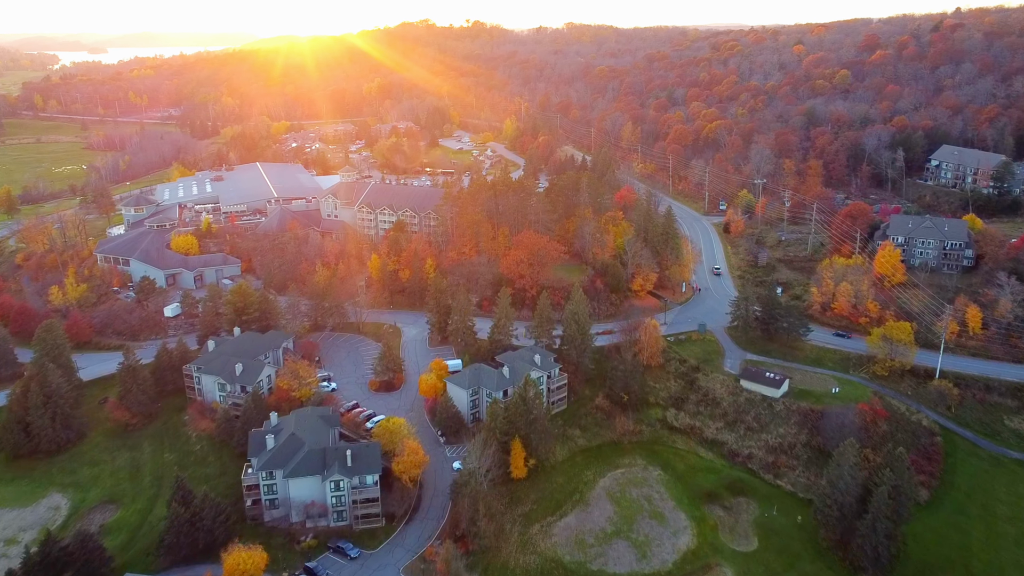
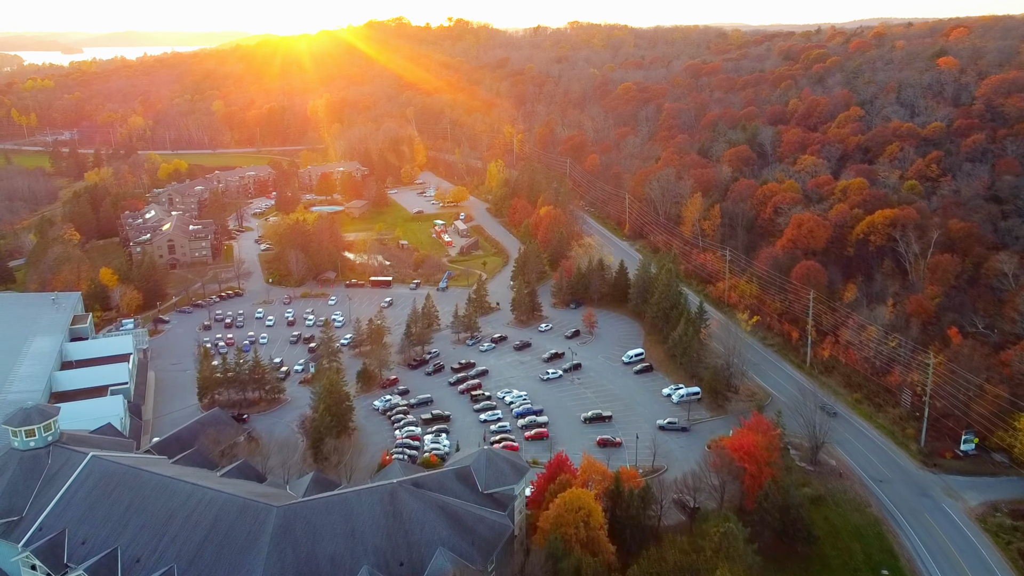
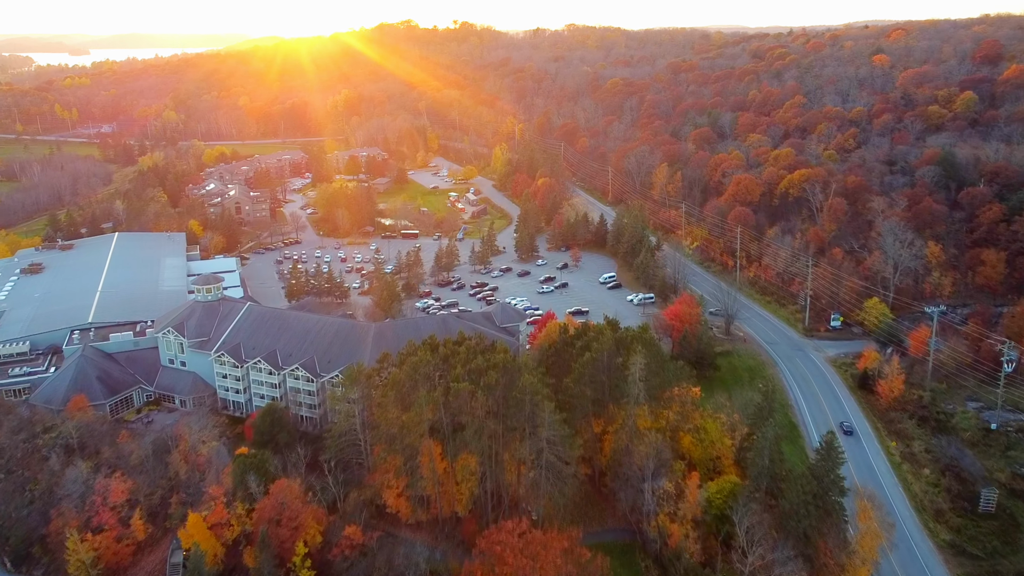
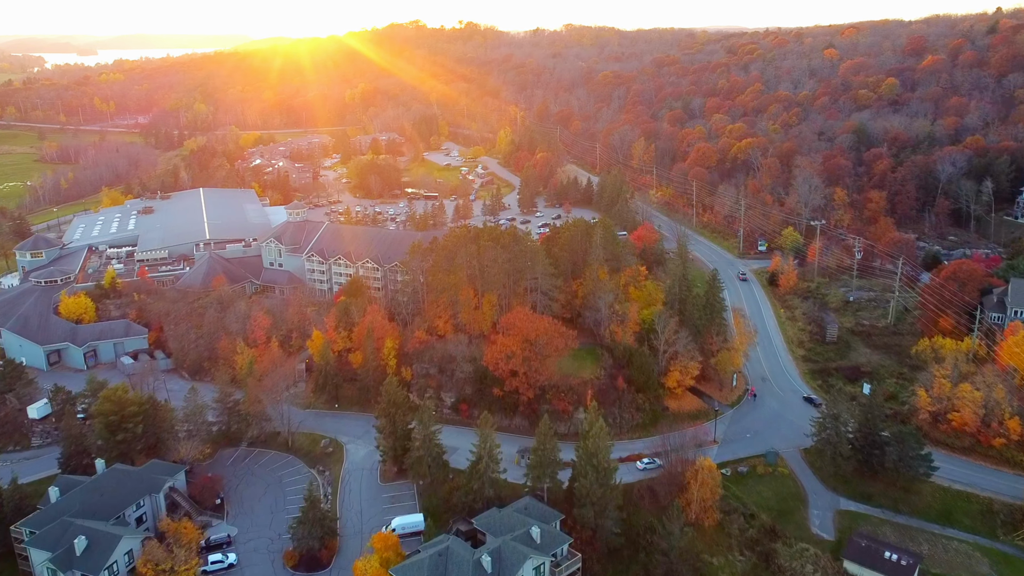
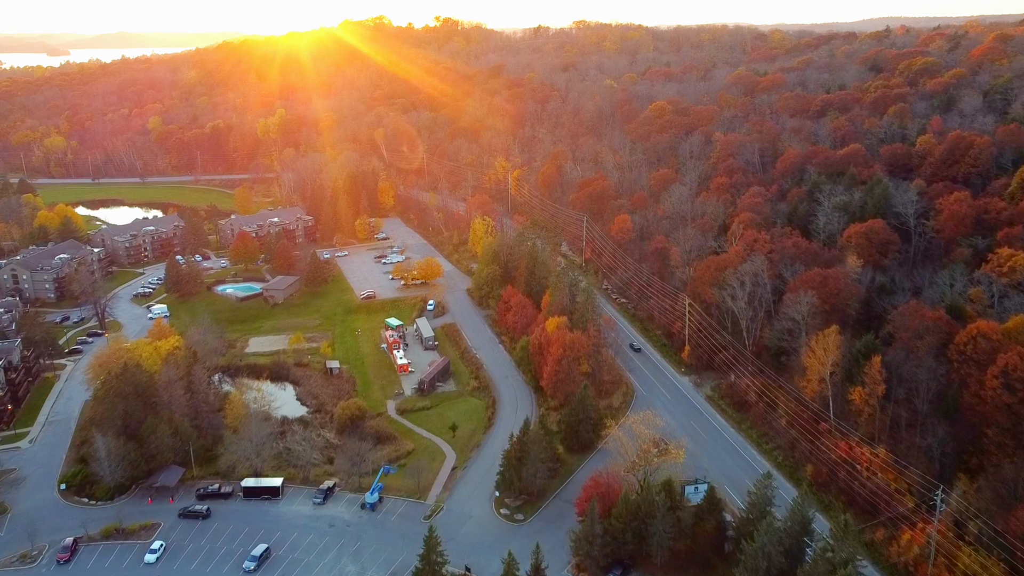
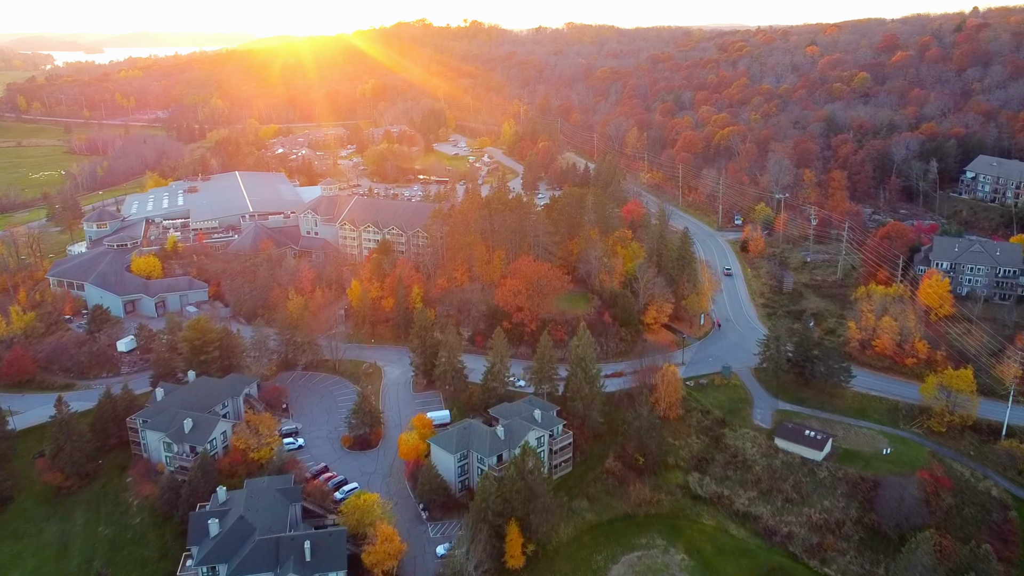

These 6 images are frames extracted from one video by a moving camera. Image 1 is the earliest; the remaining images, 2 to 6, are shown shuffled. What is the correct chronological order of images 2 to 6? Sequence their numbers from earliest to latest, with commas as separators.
6, 4, 3, 2, 5
